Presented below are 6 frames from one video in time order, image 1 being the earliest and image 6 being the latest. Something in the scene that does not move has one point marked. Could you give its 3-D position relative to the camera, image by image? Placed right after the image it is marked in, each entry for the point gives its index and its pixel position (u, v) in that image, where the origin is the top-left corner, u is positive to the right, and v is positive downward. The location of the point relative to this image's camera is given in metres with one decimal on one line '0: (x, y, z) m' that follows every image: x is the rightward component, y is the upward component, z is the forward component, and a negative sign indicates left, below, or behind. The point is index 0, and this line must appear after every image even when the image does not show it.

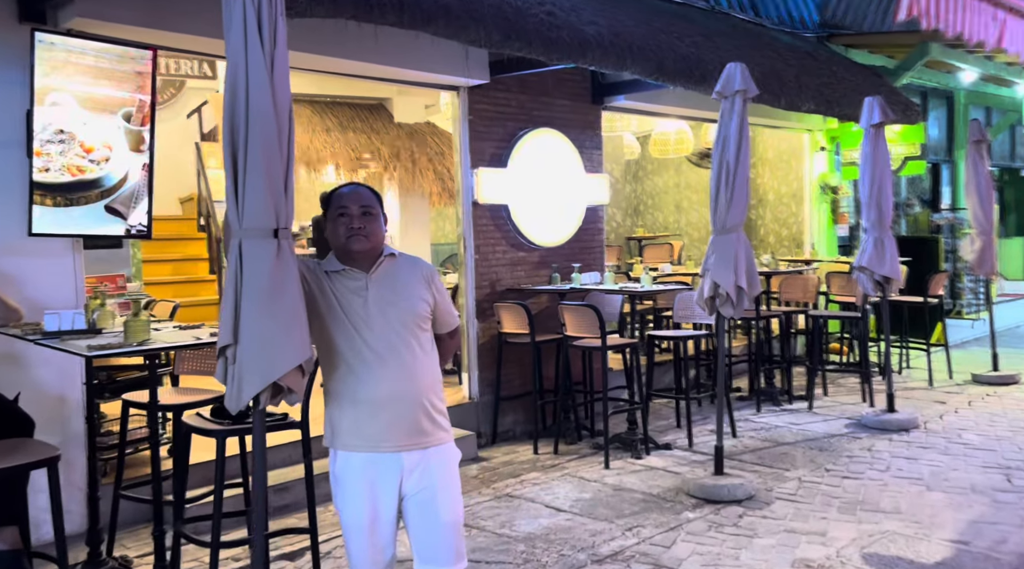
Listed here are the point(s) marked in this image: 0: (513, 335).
0: (0.0, -0.4, +6.6) m
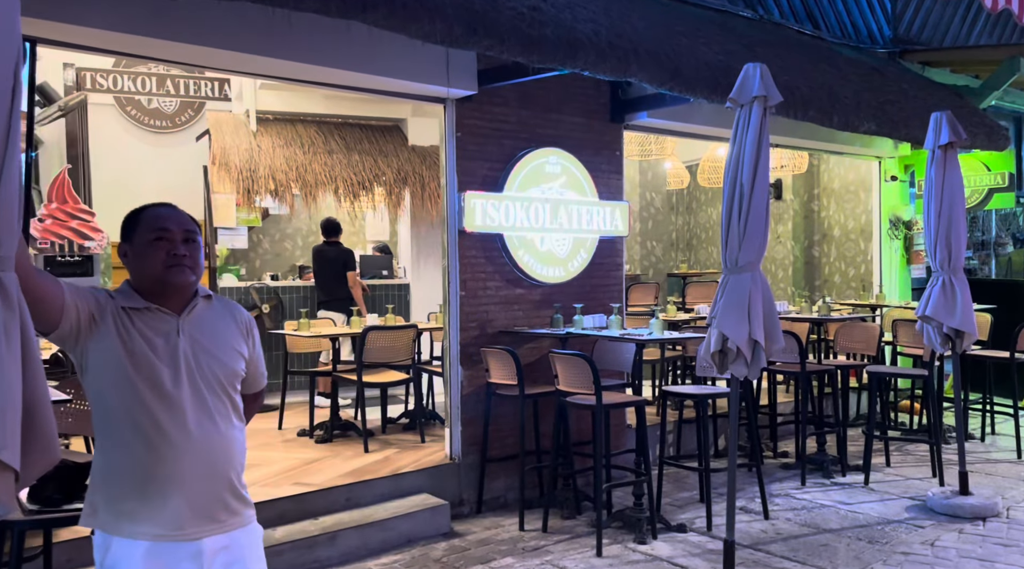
0: (-0.1, -0.7, +5.7) m
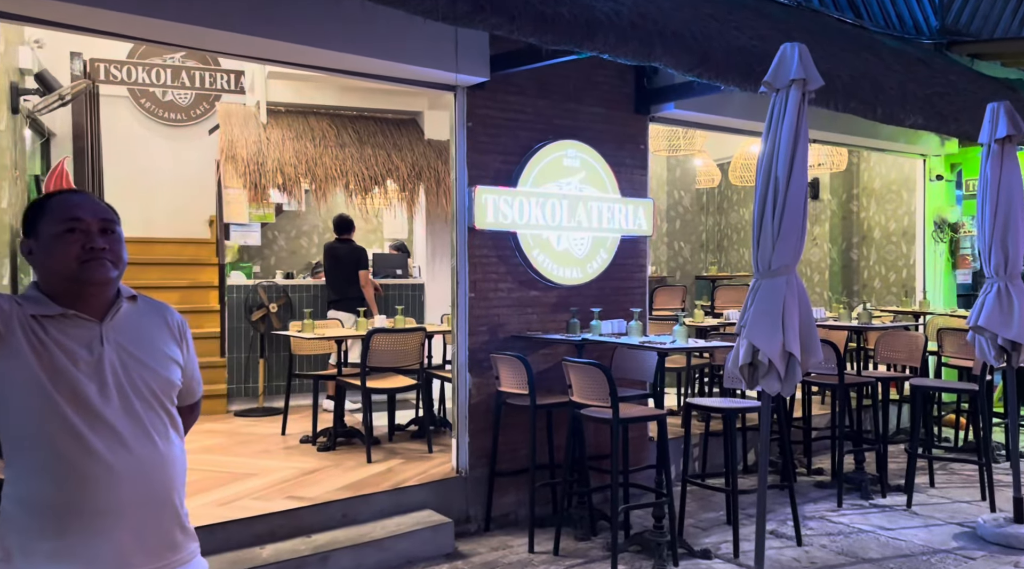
0: (0.0, -0.7, +5.3) m
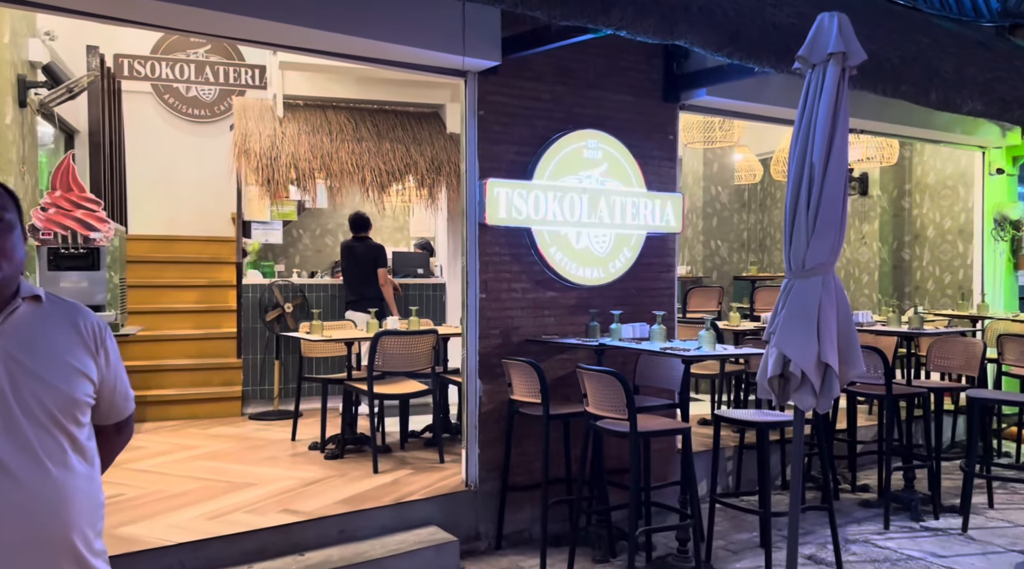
0: (+0.1, -0.7, +4.9) m
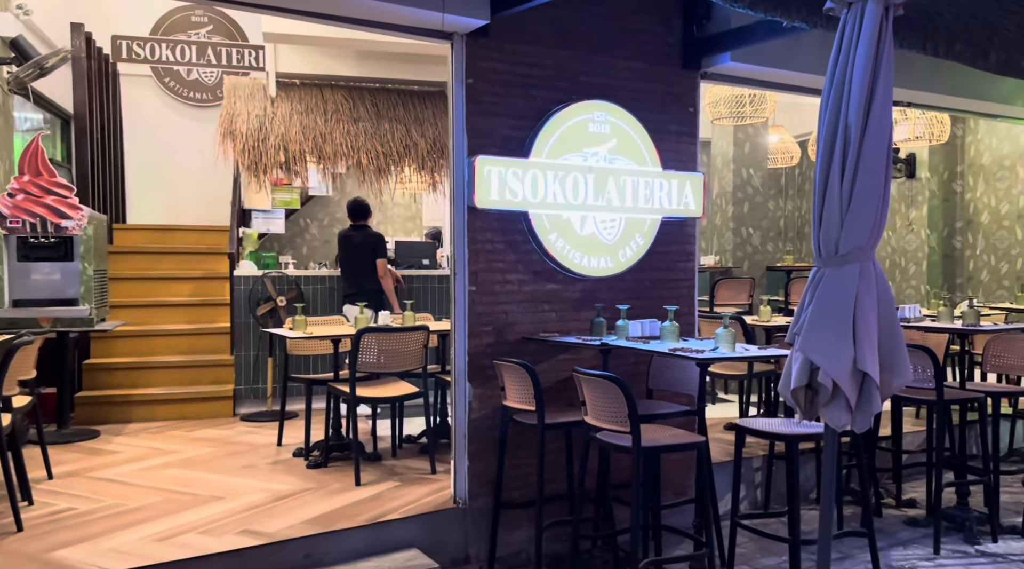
0: (0.0, -0.6, +4.3) m
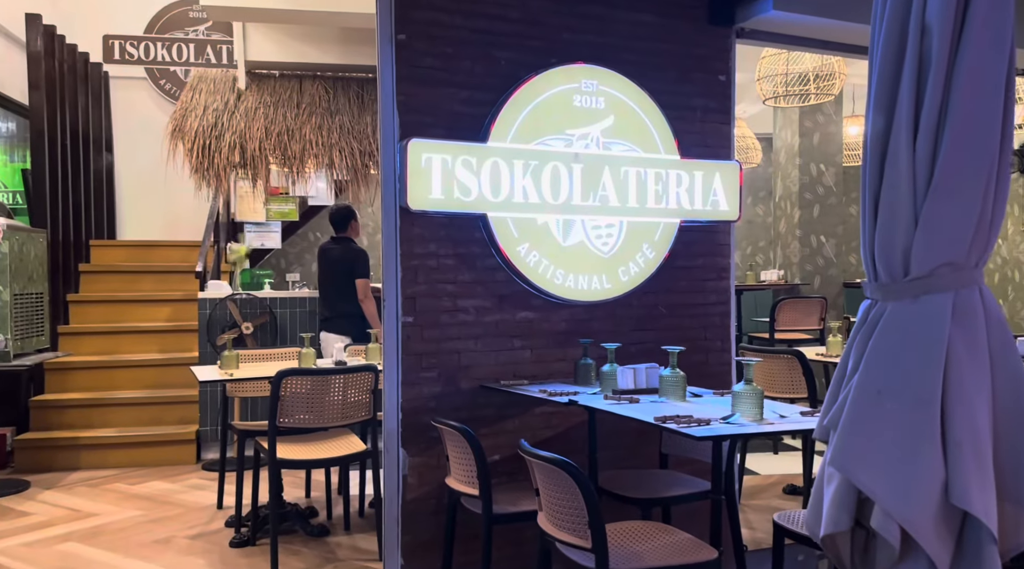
0: (-0.2, -0.7, +3.1) m
